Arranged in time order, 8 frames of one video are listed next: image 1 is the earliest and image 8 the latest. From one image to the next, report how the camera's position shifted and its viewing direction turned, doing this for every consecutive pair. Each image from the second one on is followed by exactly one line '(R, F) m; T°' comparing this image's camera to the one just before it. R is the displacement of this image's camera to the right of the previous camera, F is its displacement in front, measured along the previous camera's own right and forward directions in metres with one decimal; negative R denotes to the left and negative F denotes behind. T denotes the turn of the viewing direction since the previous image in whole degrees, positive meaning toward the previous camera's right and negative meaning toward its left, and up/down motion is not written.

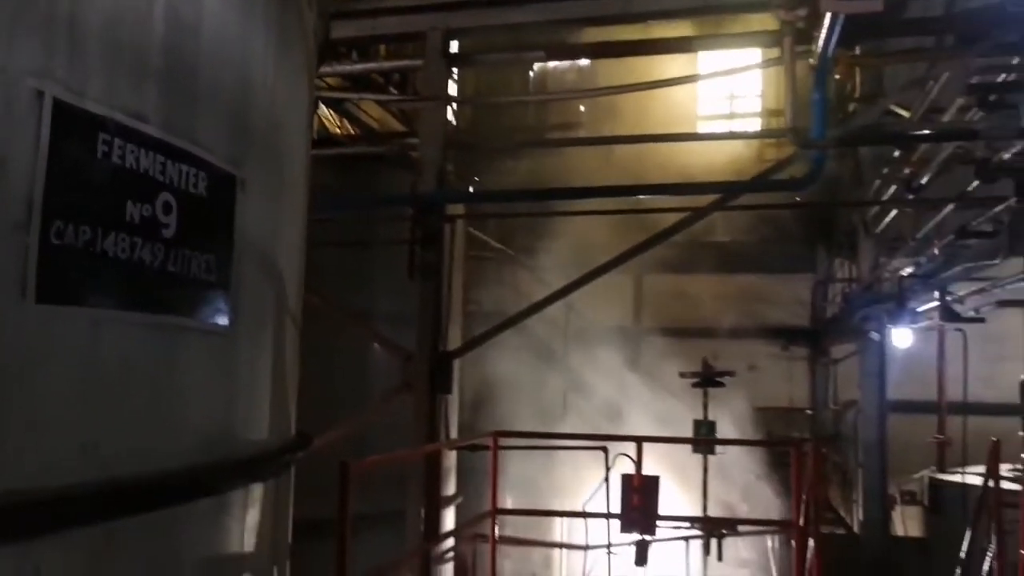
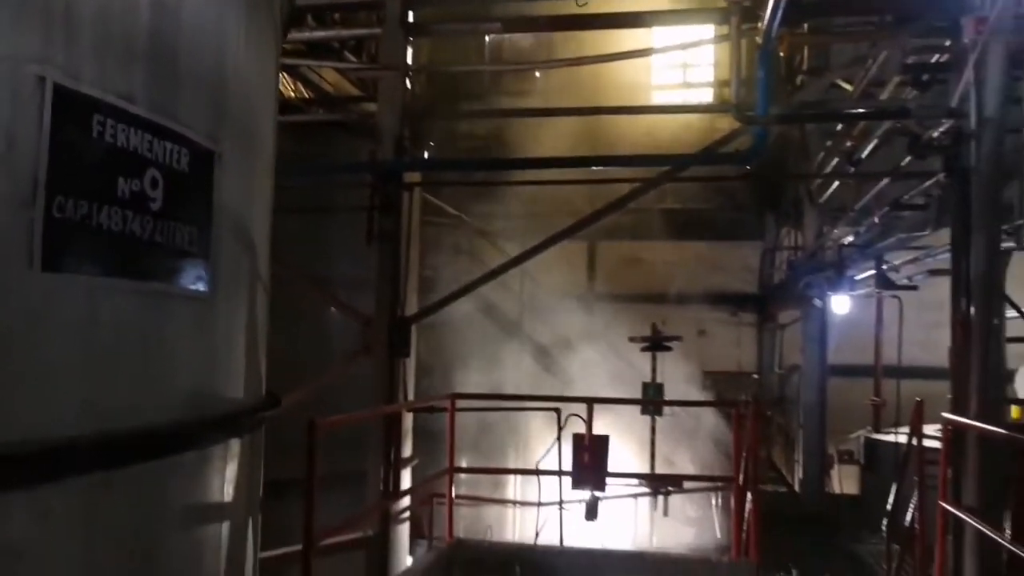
(0.0, -0.2) m; +3°
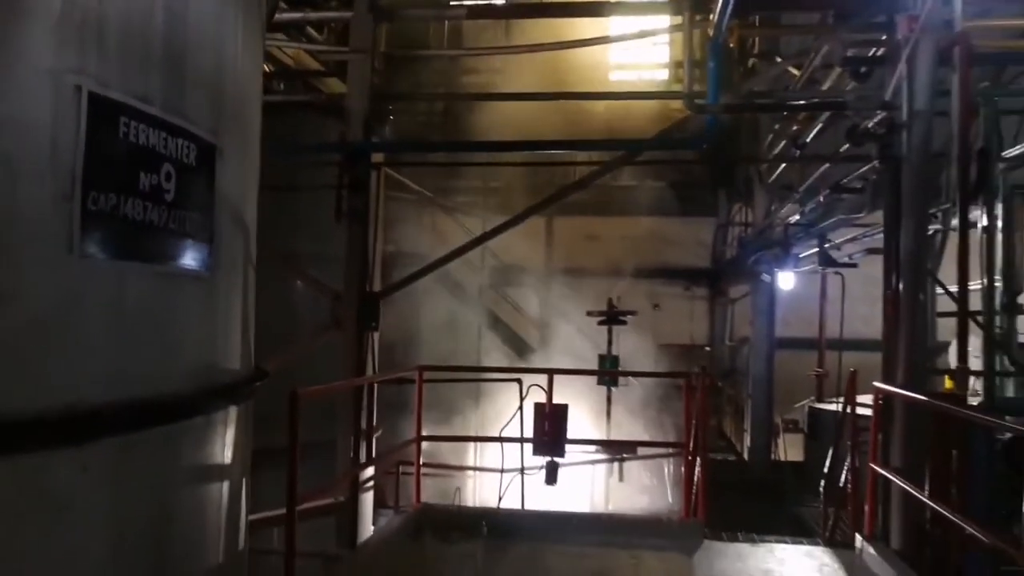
(-0.1, -0.3) m; +3°
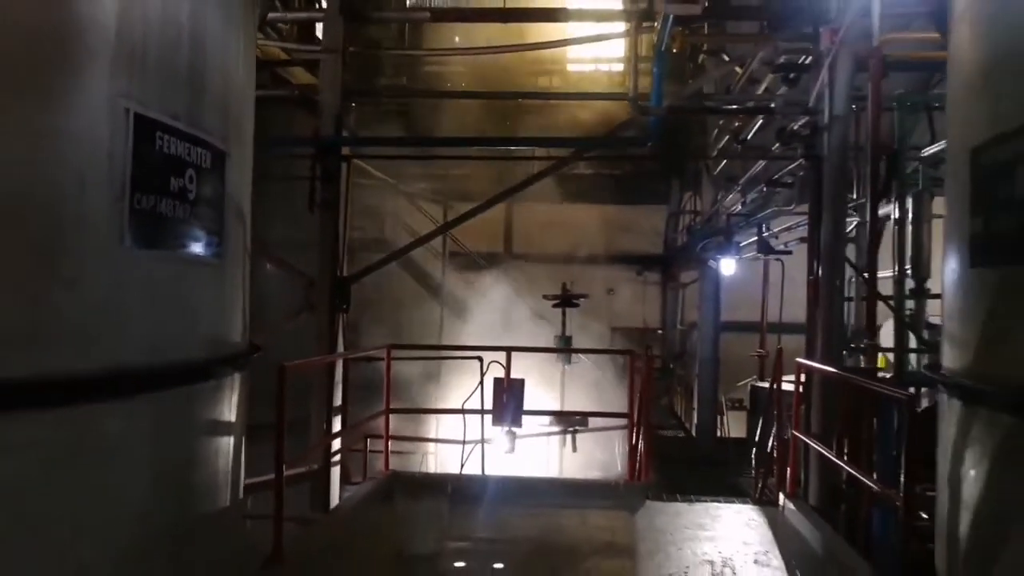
(0.0, -0.5) m; +3°
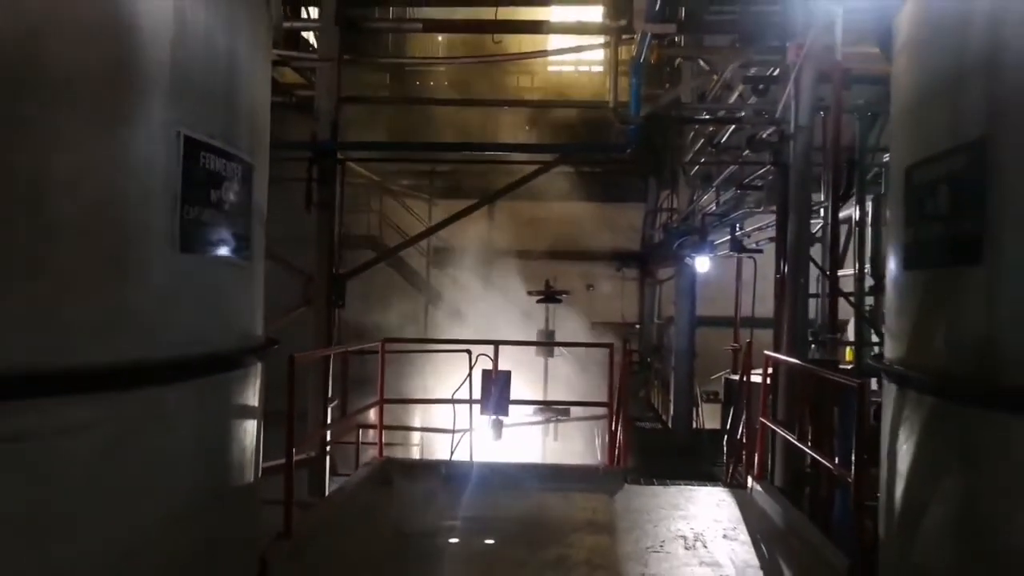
(-0.1, -0.4) m; +1°
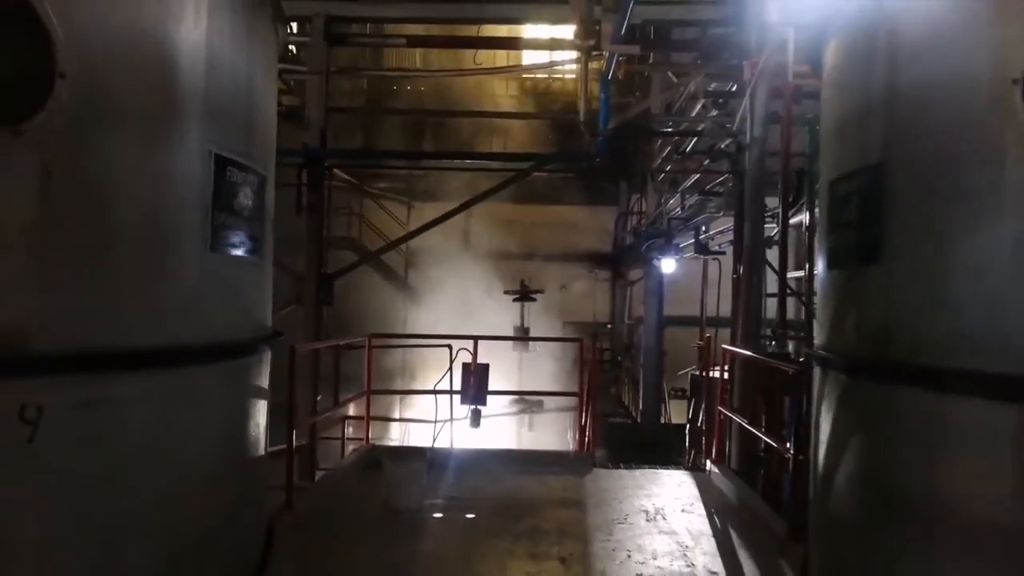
(0.0, -0.5) m; +2°
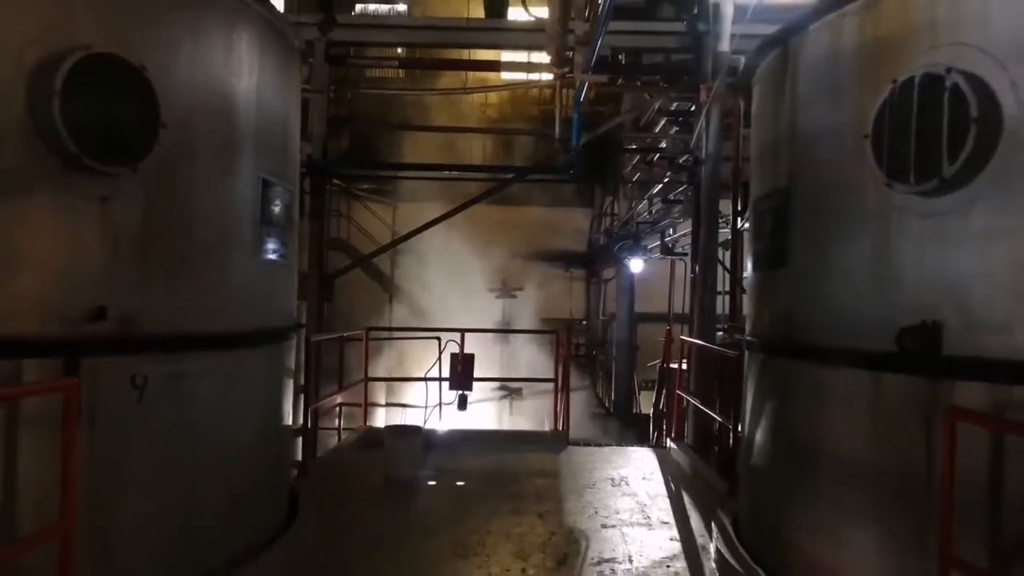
(0.0, -0.8) m; +1°
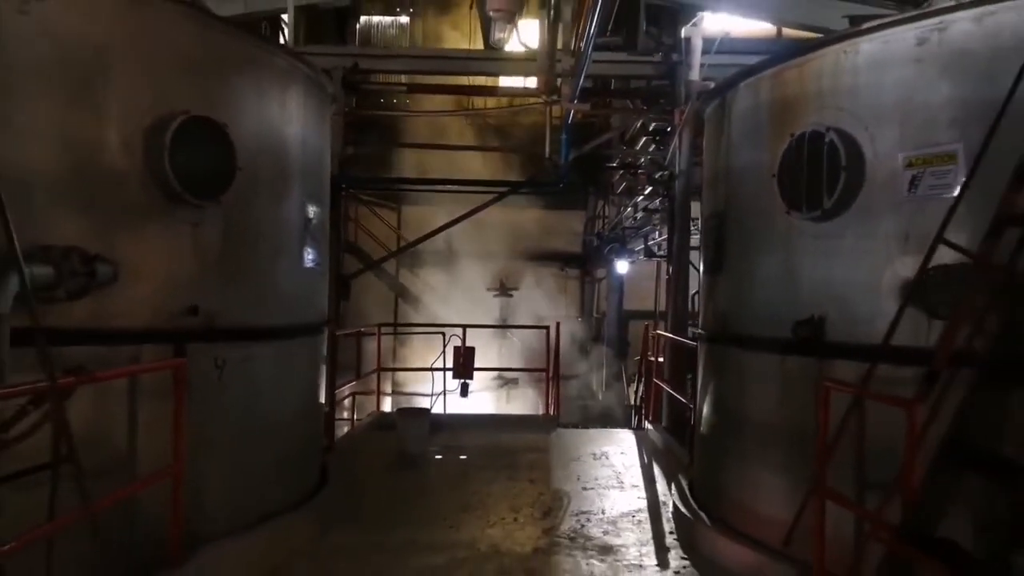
(0.0, -0.9) m; 0°
